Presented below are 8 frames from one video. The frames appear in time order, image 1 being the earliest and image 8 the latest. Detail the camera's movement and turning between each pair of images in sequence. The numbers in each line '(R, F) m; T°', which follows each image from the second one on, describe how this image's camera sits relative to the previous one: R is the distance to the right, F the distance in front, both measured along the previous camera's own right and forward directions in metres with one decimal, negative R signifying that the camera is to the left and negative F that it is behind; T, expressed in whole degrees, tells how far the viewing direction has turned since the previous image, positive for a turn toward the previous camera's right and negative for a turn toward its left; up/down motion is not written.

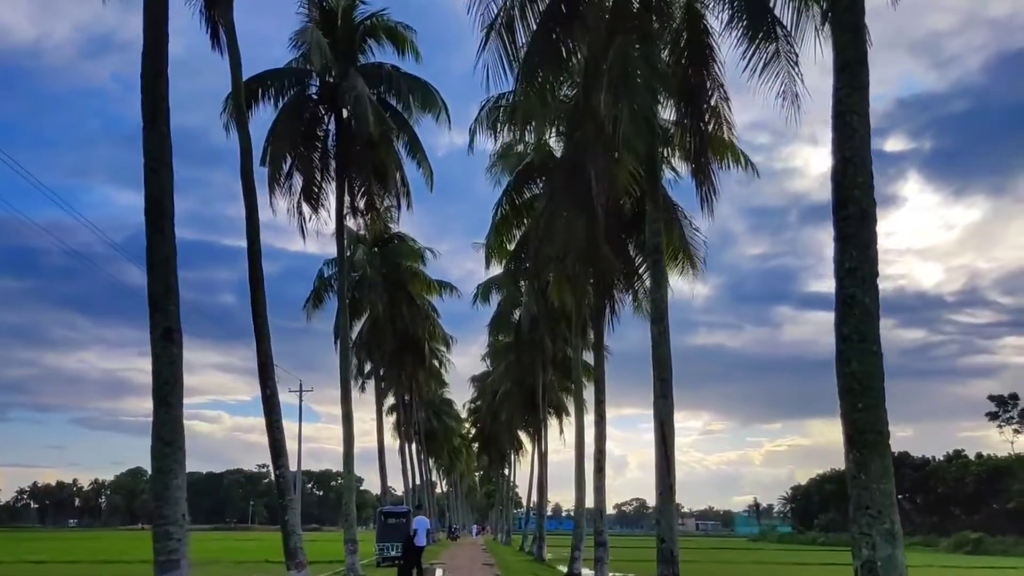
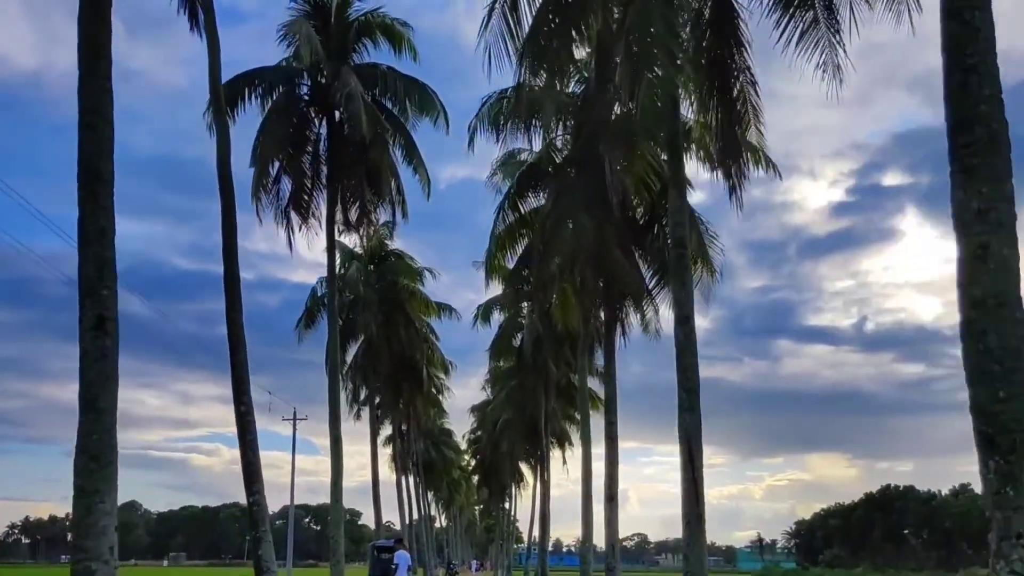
(0.0, +1.5) m; 0°
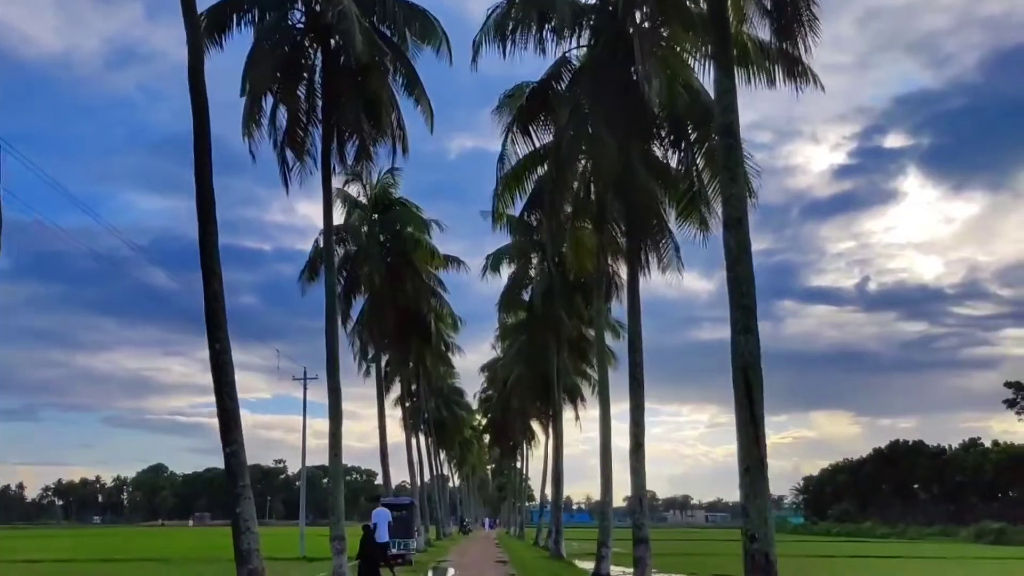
(-0.1, +1.6) m; -1°
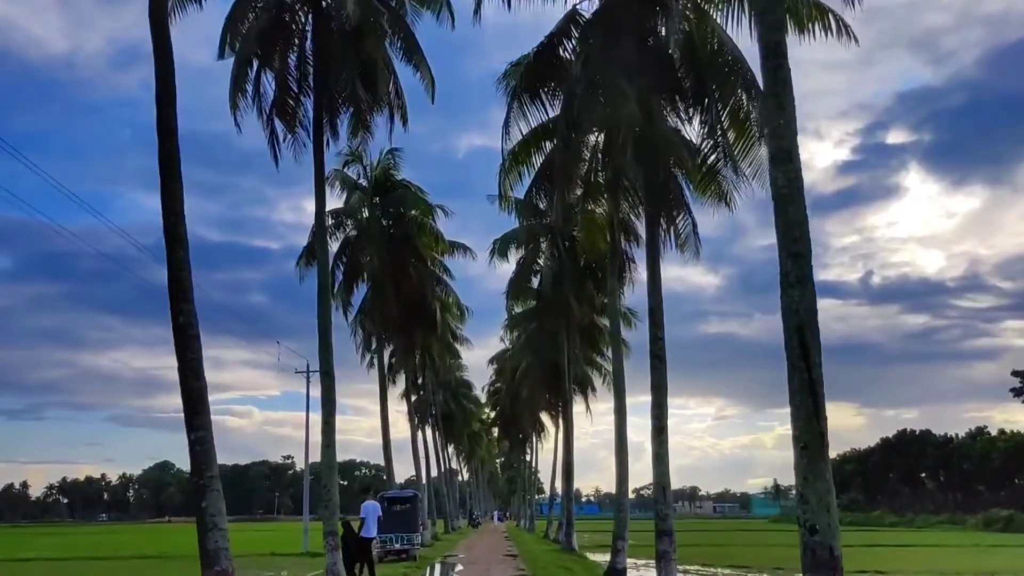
(0.0, +1.3) m; 0°
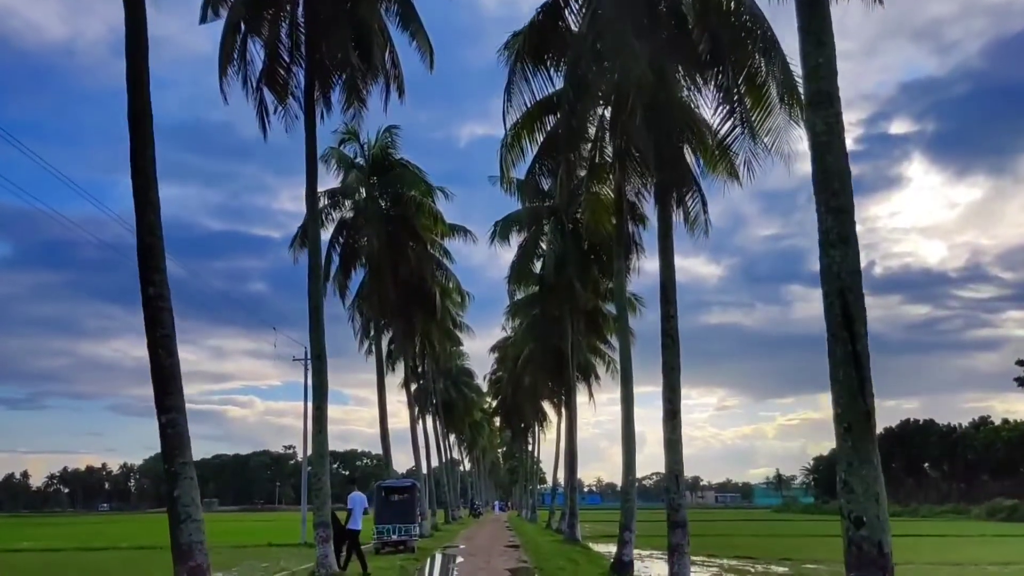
(0.0, +0.8) m; 0°
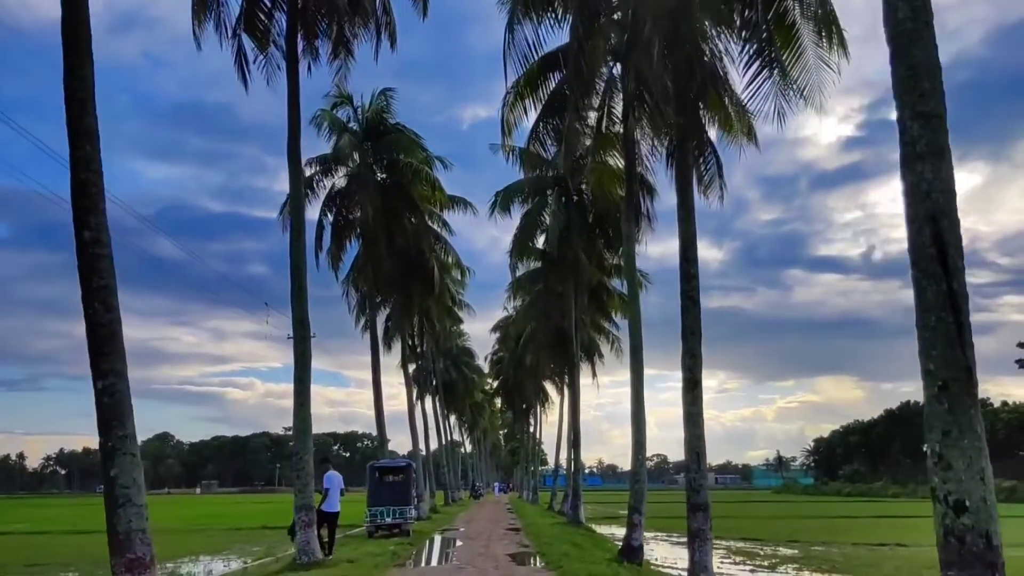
(0.0, +1.2) m; 0°
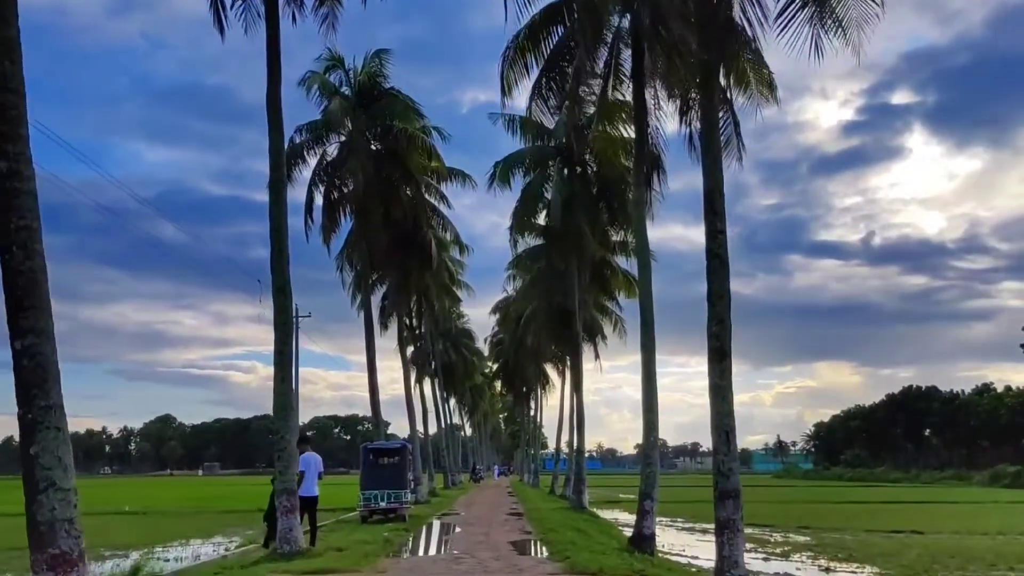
(0.0, +1.2) m; 0°
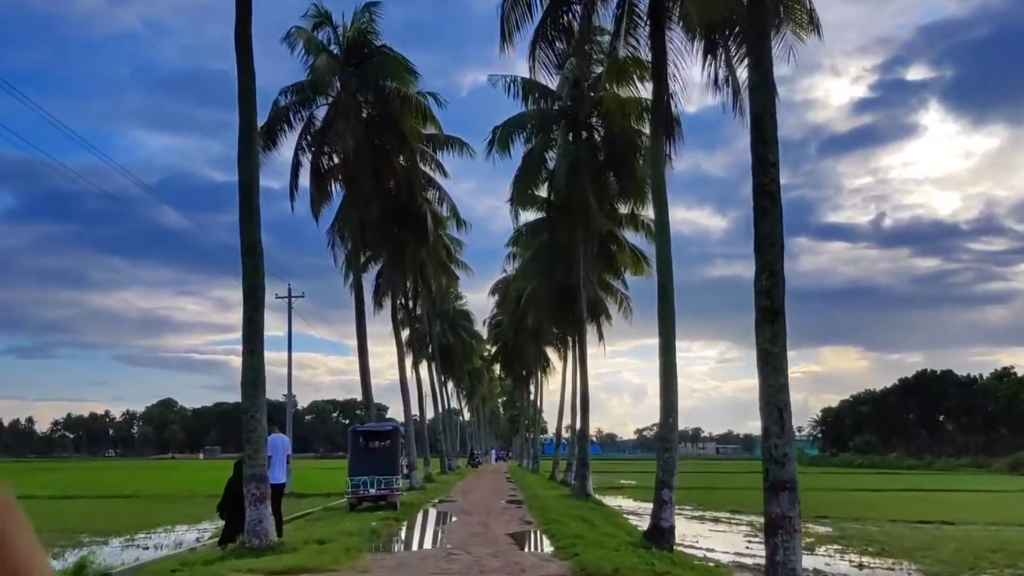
(0.0, +1.6) m; 0°
